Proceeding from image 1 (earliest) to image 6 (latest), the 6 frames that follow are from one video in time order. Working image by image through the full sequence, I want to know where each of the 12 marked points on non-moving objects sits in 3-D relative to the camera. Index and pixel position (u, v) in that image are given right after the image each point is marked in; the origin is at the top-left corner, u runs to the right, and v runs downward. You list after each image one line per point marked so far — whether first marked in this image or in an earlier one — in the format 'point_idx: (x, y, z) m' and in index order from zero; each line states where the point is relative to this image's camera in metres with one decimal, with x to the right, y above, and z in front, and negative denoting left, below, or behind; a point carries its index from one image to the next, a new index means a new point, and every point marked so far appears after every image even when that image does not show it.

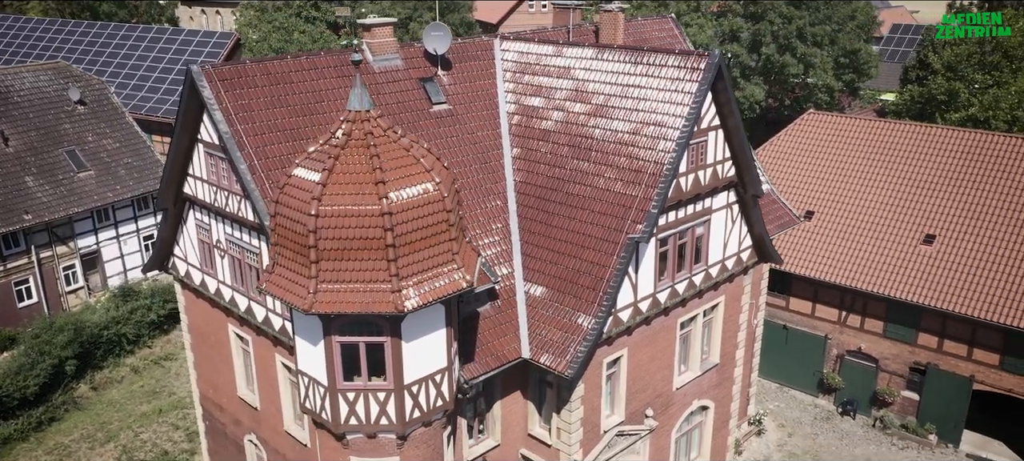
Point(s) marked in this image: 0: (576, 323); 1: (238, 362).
0: (+1.1, -1.6, +14.1) m
1: (-5.7, -2.8, +16.9) m
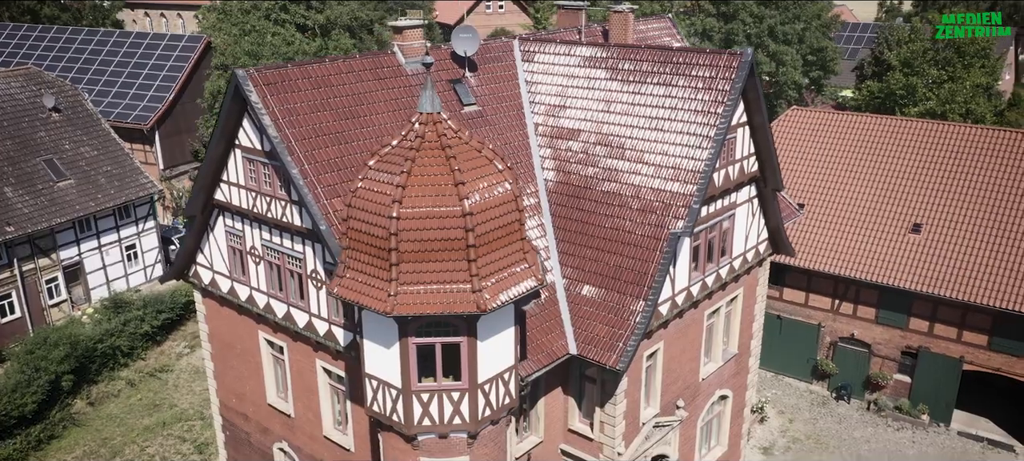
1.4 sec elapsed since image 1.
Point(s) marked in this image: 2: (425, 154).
0: (+2.0, -1.5, +14.3) m
1: (-5.0, -2.9, +16.7) m
2: (-1.2, +1.0, +11.0) m
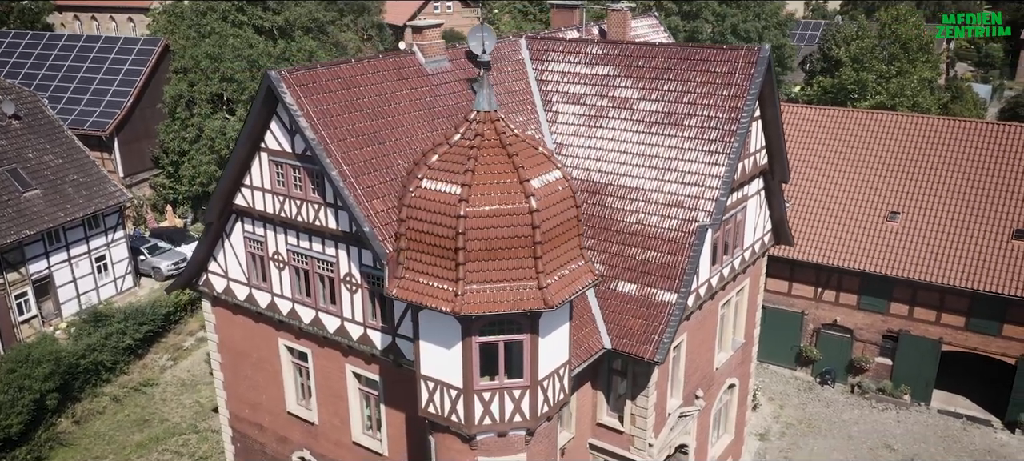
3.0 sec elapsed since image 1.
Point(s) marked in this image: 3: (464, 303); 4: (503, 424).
0: (+2.6, -1.4, +14.6) m
1: (-4.5, -3.0, +16.3) m
2: (-0.3, +1.1, +11.0) m
3: (-0.6, -1.0, +10.7) m
4: (-0.1, -2.8, +11.8) m
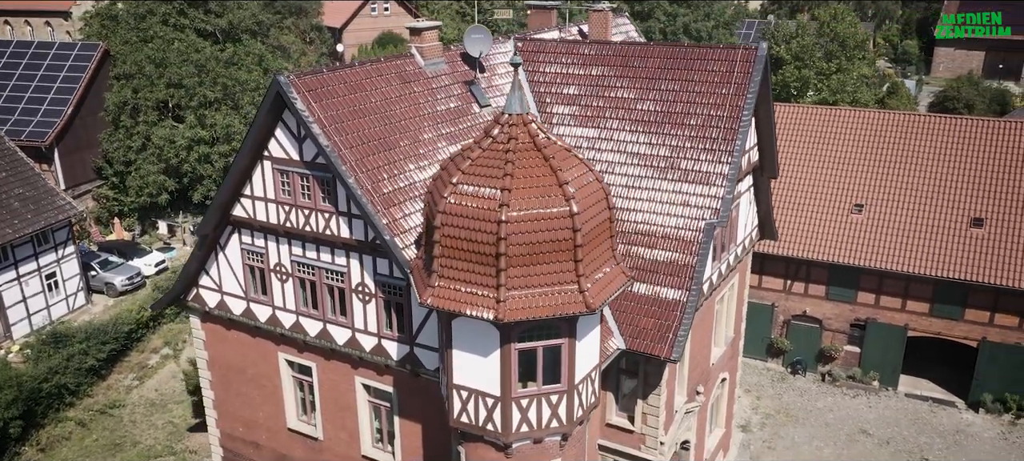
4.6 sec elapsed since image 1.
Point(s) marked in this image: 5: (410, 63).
0: (+2.8, -1.4, +14.6) m
1: (-4.3, -3.2, +15.8) m
2: (+0.1, +1.0, +10.8) m
3: (-0.1, -1.0, +10.5) m
4: (+0.4, -2.9, +11.6) m
5: (-1.9, +3.2, +15.3) m
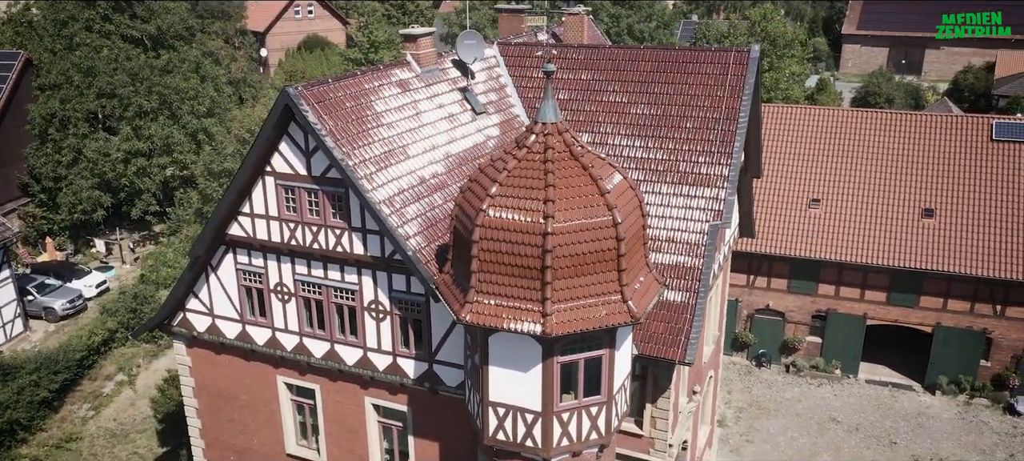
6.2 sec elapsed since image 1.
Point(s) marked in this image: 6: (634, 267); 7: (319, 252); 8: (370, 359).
0: (+3.0, -1.5, +14.7) m
1: (-4.2, -3.5, +15.1) m
2: (+0.7, +0.9, +10.6) m
3: (+0.5, -1.2, +10.3) m
4: (+1.0, -3.0, +11.4) m
5: (-1.9, +2.9, +14.8) m
6: (+1.7, -0.5, +11.0) m
7: (-3.1, -0.3, +13.0) m
8: (-2.4, -2.1, +13.5) m
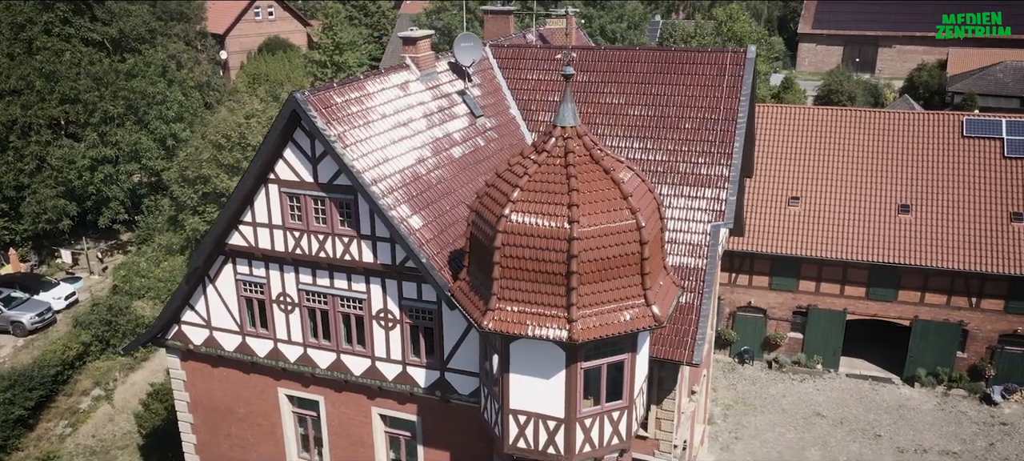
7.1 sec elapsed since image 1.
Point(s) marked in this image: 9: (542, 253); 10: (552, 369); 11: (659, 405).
0: (+3.1, -1.5, +14.7) m
1: (-4.0, -3.6, +14.7) m
2: (+0.9, +0.8, +10.5) m
3: (+0.9, -1.2, +10.2) m
4: (+1.3, -3.1, +11.3) m
5: (-1.9, +2.8, +14.6) m
6: (+1.9, -0.6, +11.0) m
7: (-3.0, -0.5, +12.7) m
8: (-2.2, -2.3, +13.2) m
9: (+0.4, -0.3, +10.2) m
10: (+0.5, -1.9, +10.8) m
11: (+2.8, -3.3, +15.5) m
